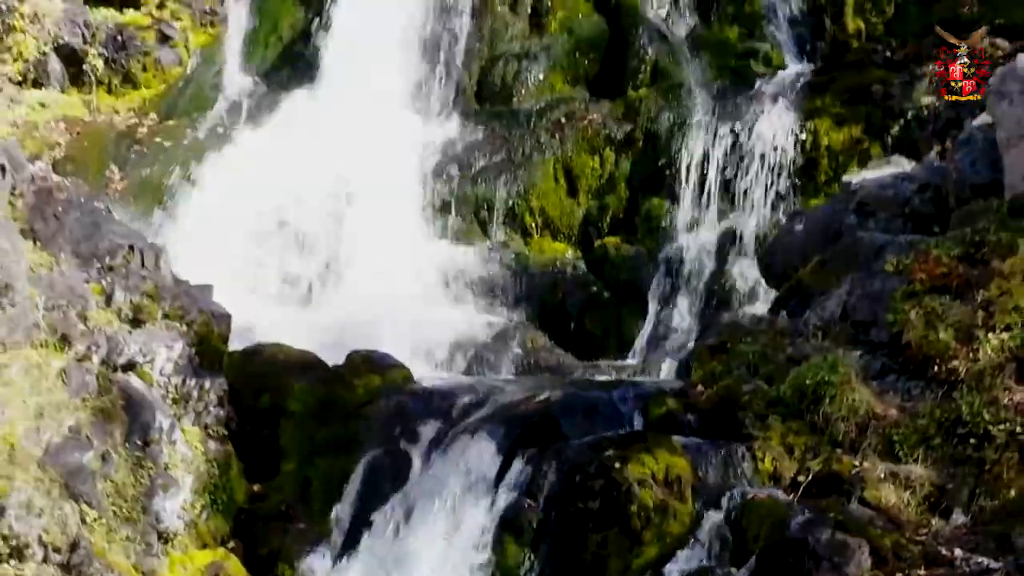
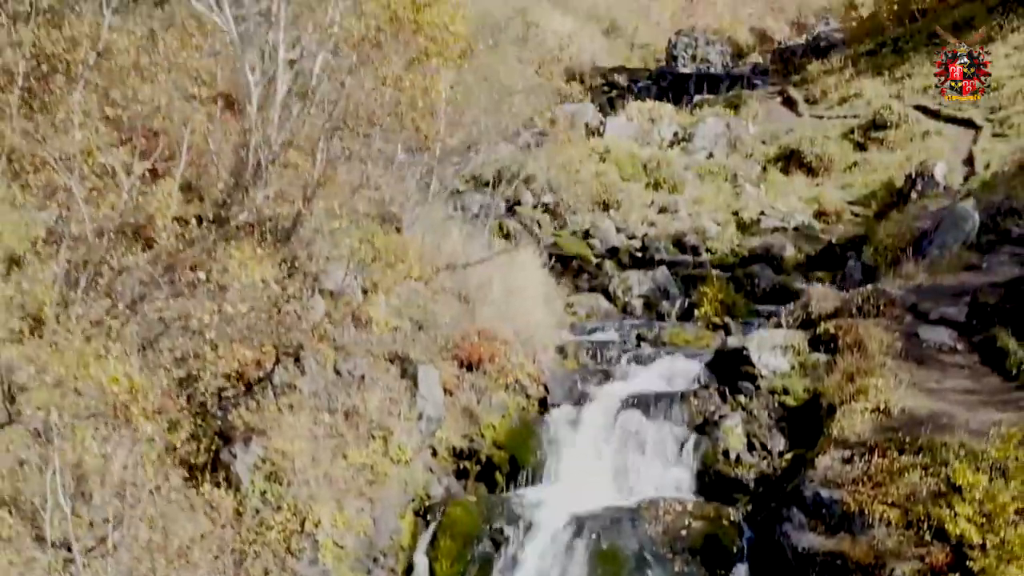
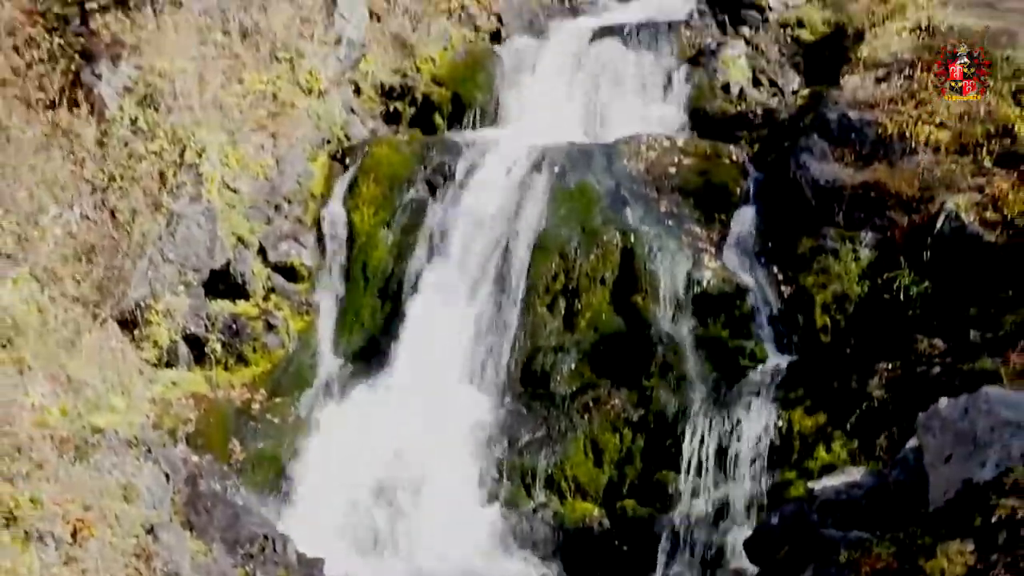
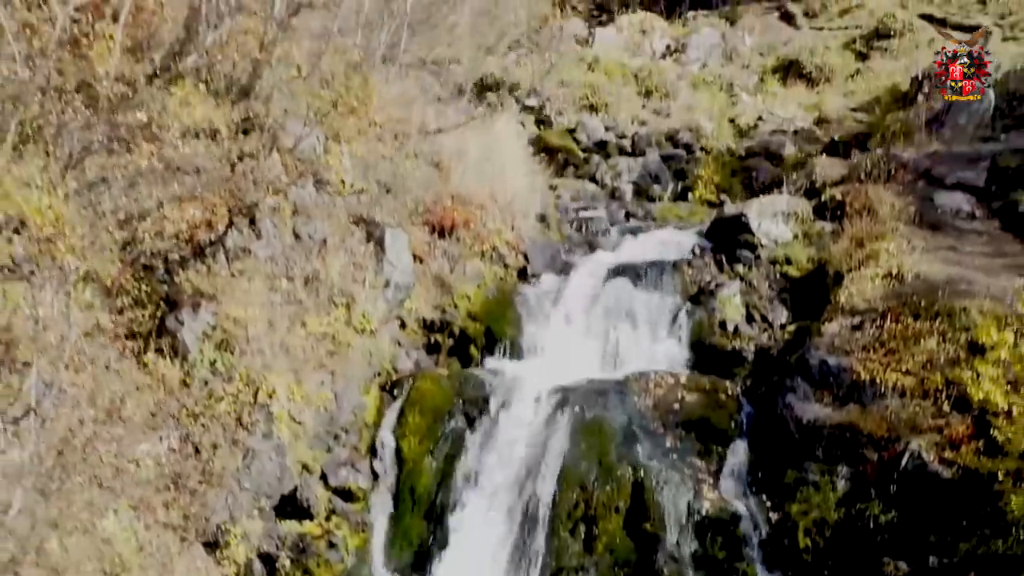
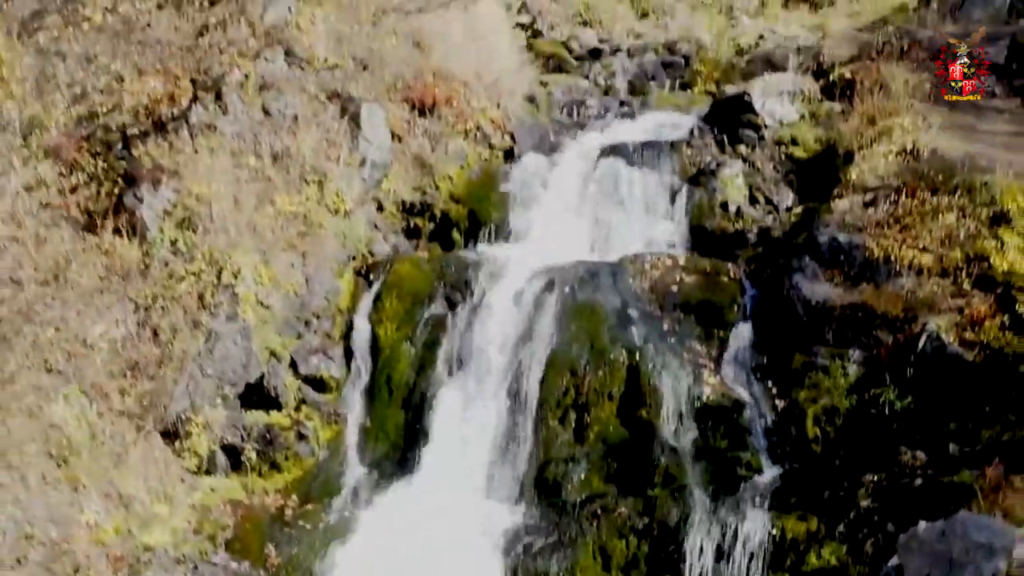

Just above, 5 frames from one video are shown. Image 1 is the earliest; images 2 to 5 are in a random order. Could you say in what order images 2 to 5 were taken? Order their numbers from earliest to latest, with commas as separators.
3, 5, 4, 2
